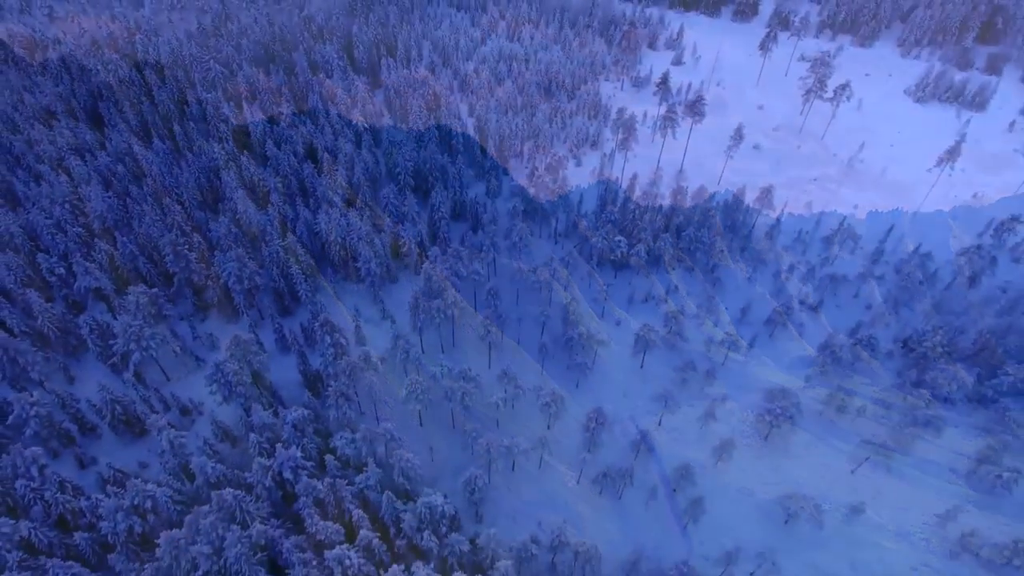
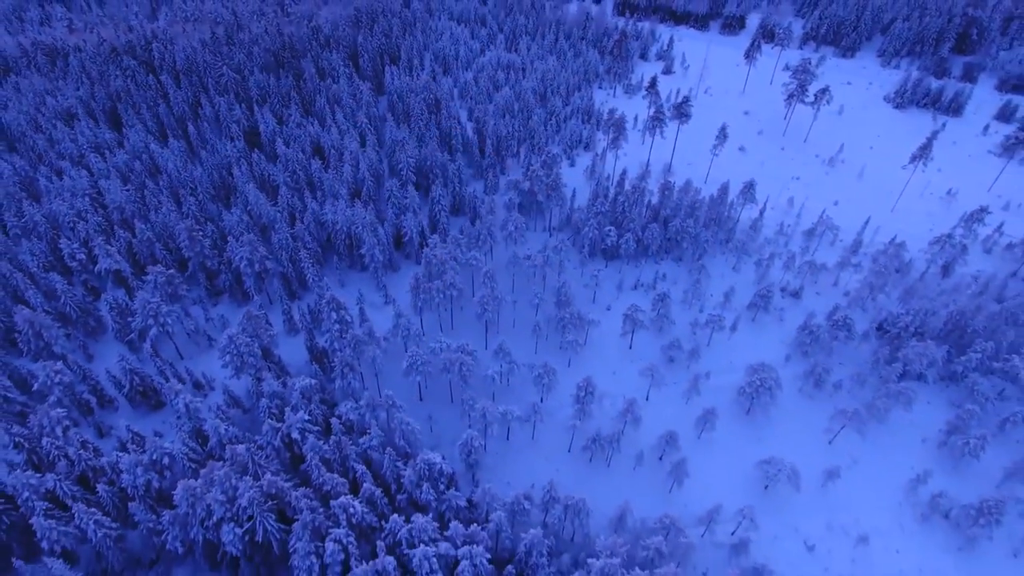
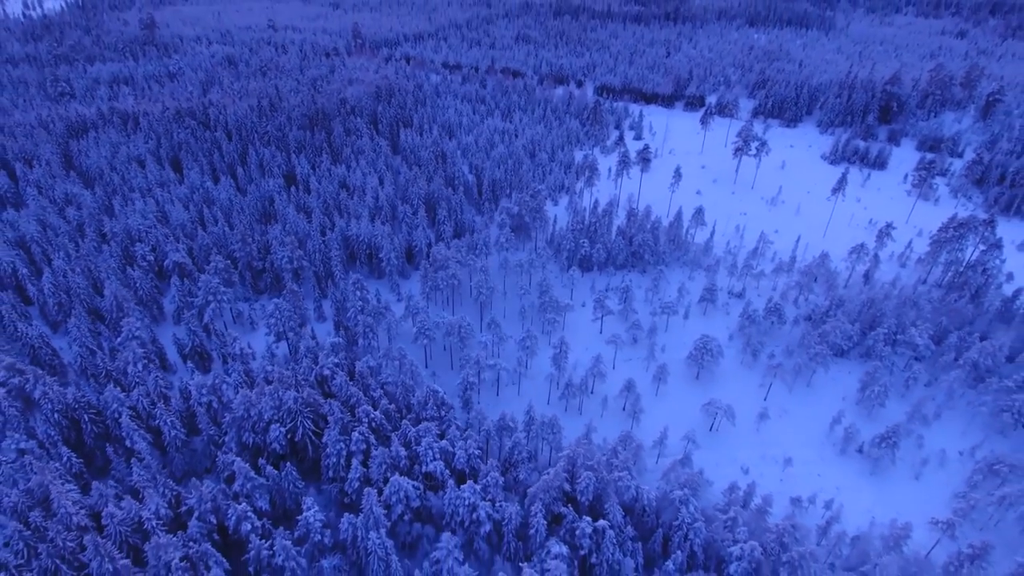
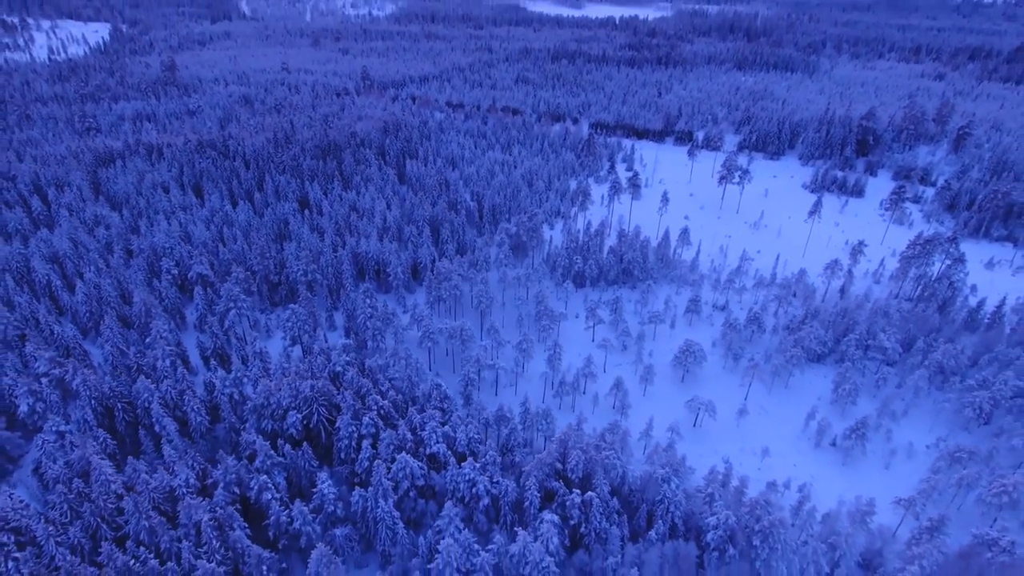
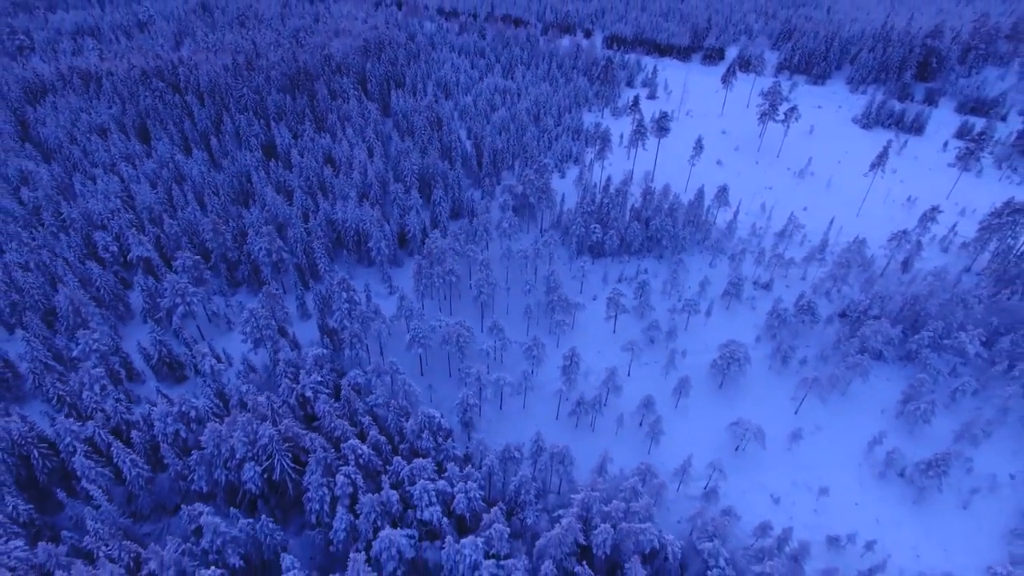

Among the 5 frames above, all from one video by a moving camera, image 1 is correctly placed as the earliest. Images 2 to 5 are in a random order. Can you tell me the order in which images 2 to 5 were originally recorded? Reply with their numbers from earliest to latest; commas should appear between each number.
2, 5, 3, 4
